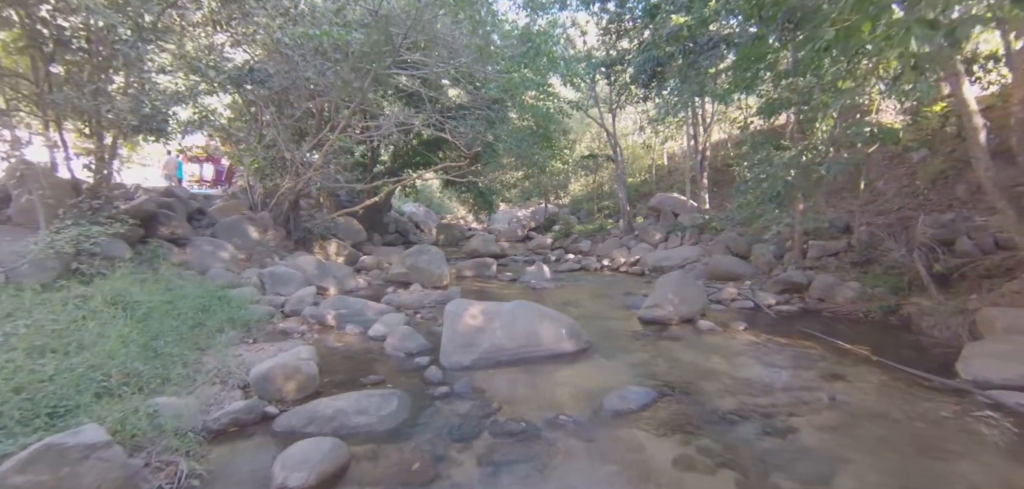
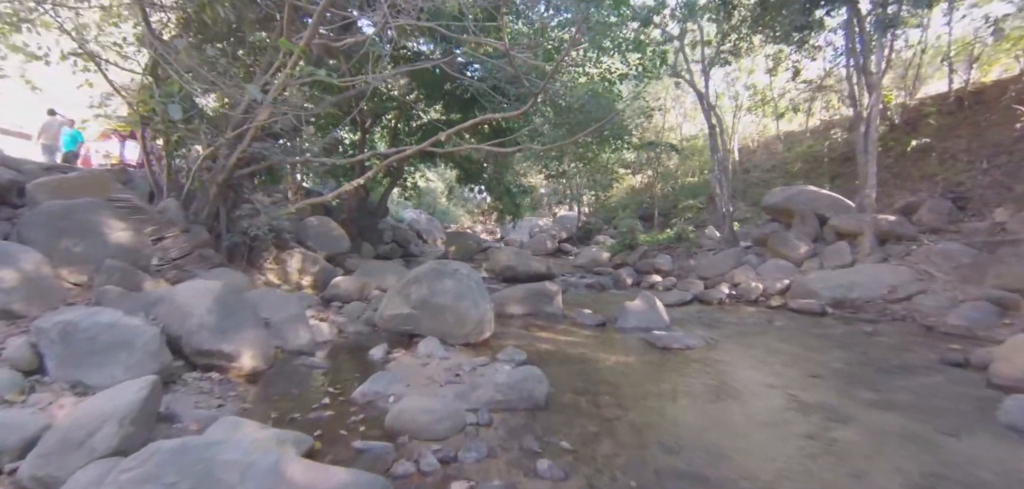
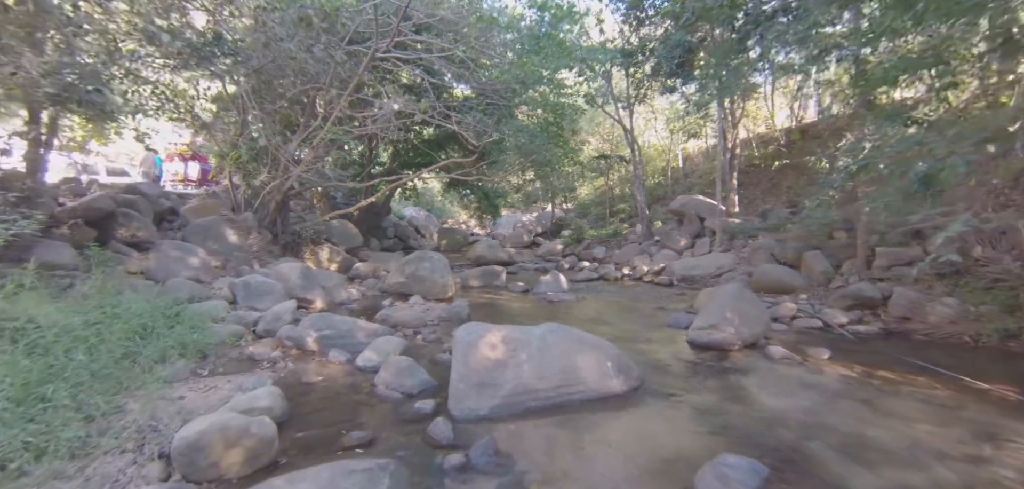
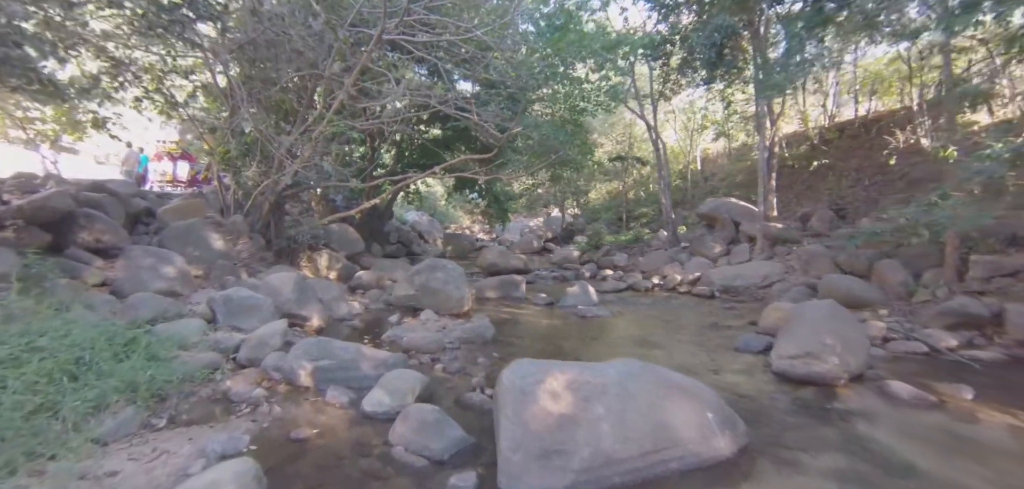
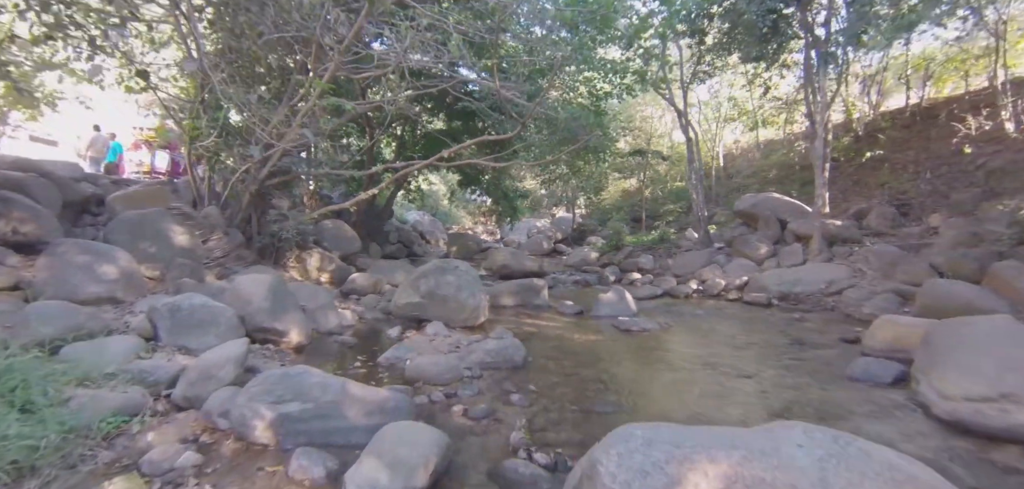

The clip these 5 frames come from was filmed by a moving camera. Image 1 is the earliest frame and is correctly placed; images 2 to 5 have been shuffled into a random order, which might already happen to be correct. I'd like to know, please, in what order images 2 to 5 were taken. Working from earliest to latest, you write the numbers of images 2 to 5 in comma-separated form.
3, 4, 5, 2
